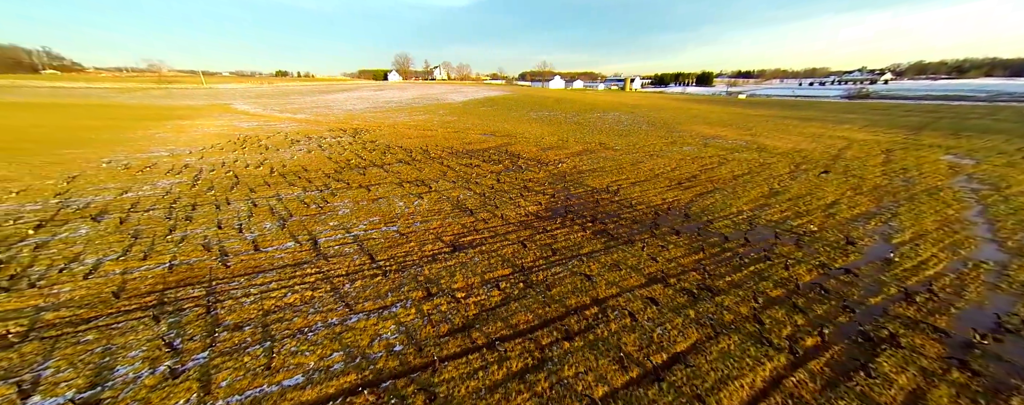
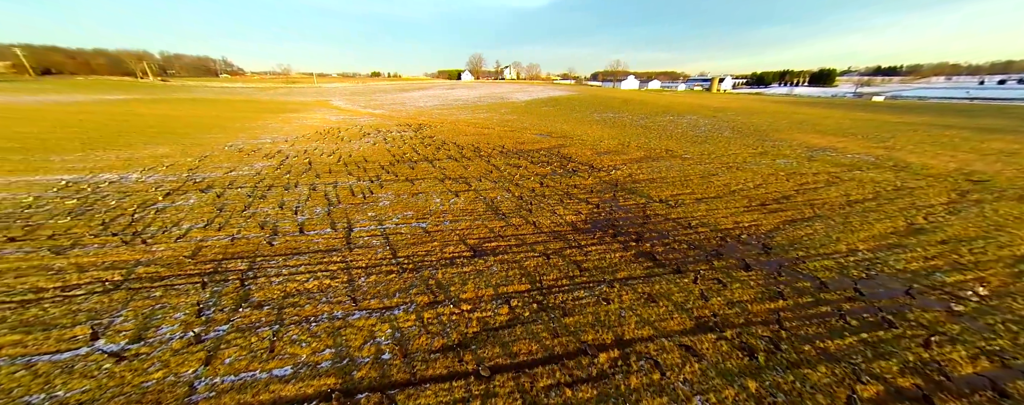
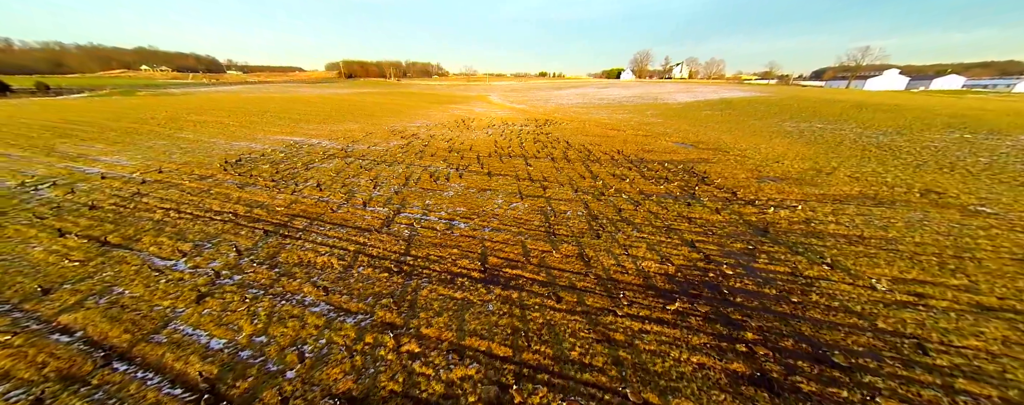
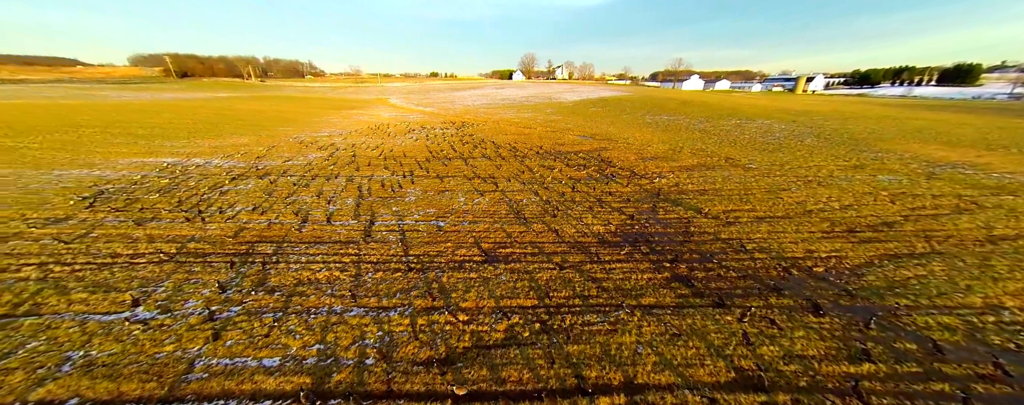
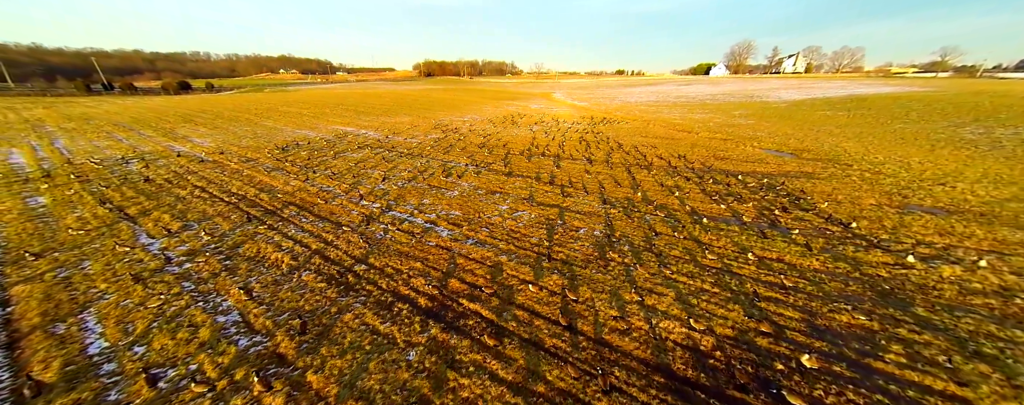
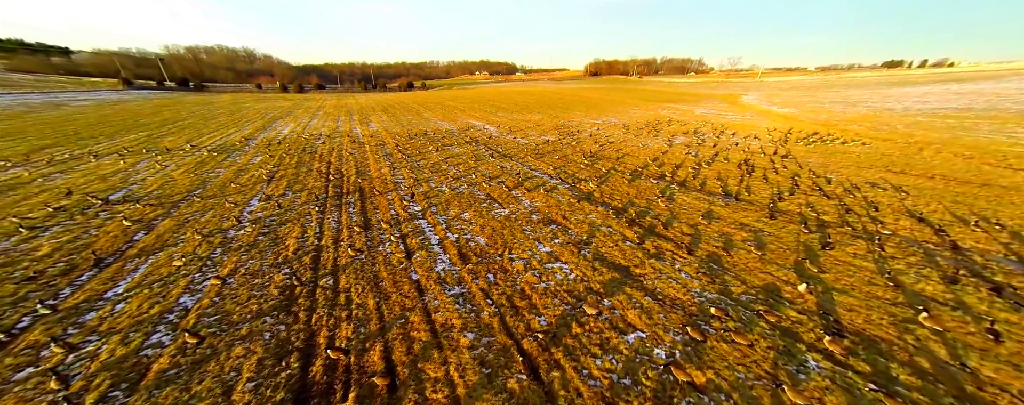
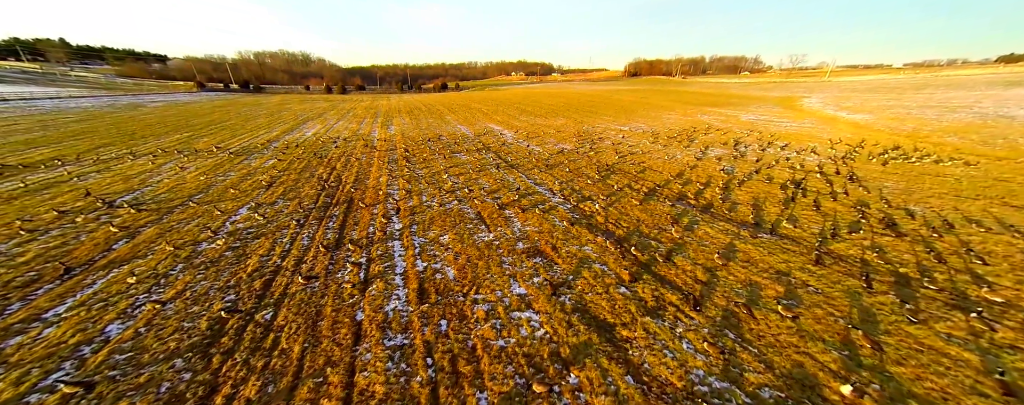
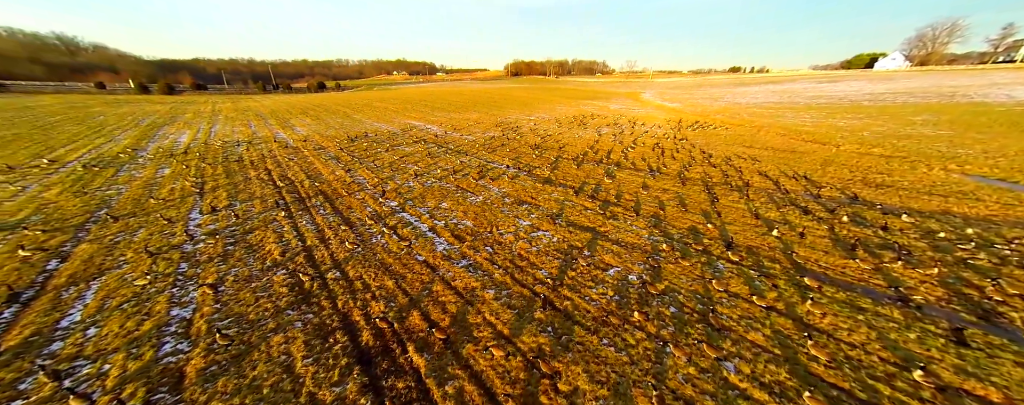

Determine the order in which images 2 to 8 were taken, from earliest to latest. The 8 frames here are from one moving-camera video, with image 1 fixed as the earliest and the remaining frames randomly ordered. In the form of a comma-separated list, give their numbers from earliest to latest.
2, 4, 3, 5, 8, 6, 7
